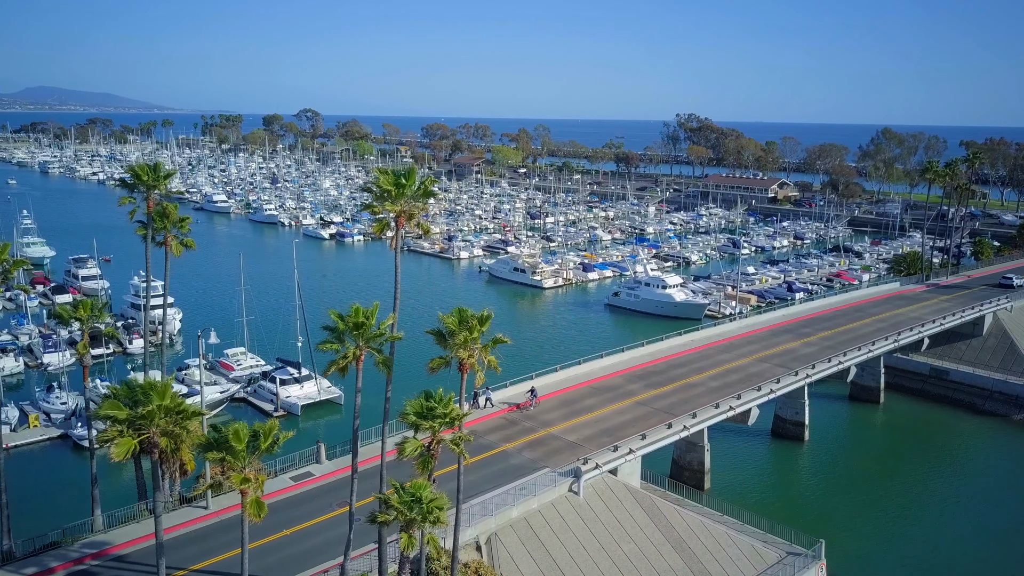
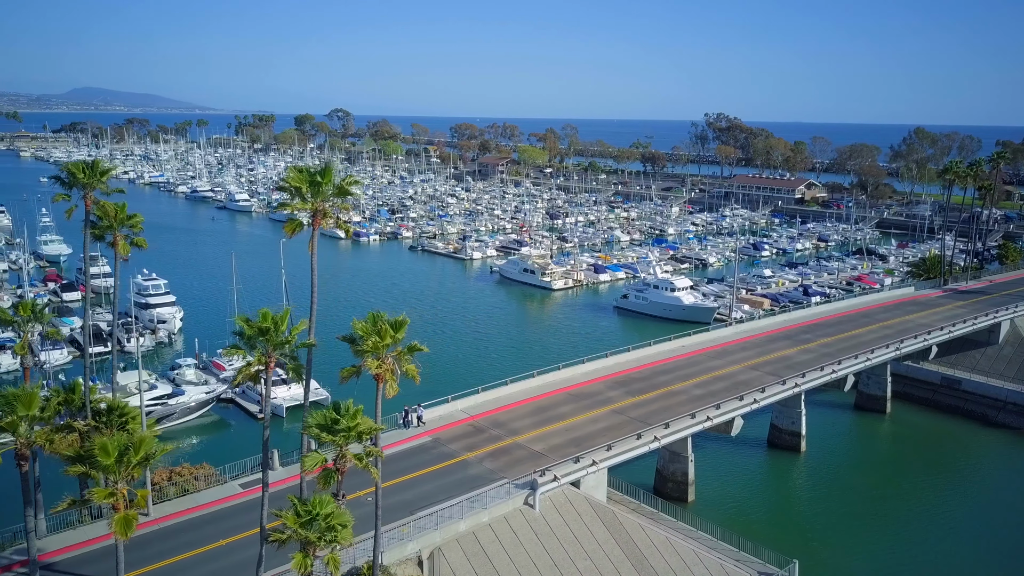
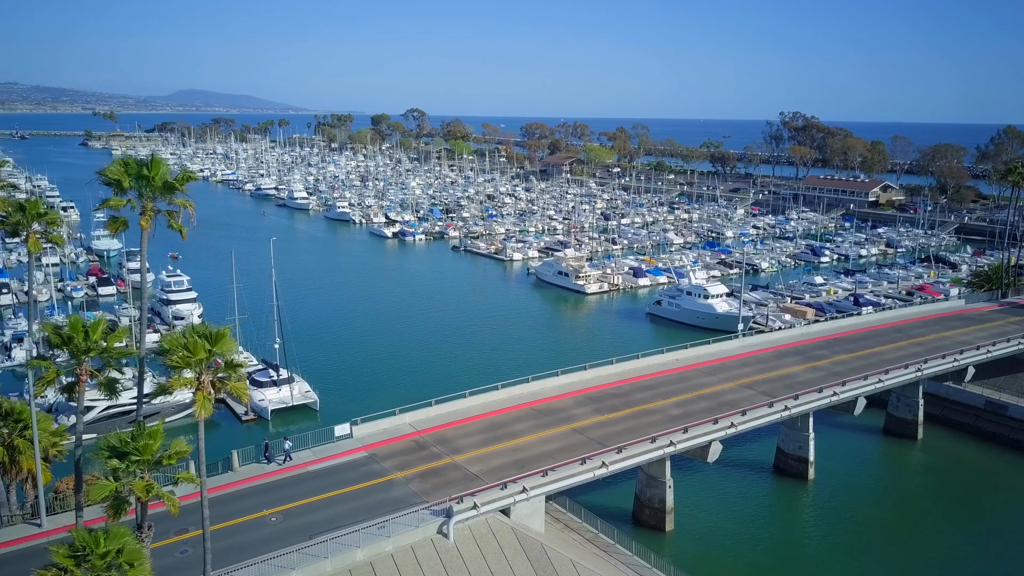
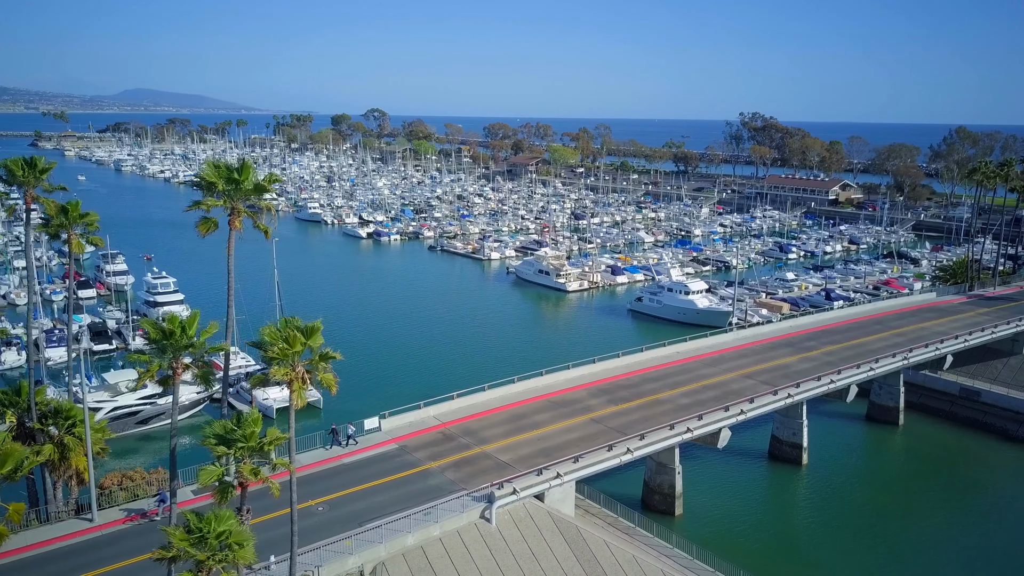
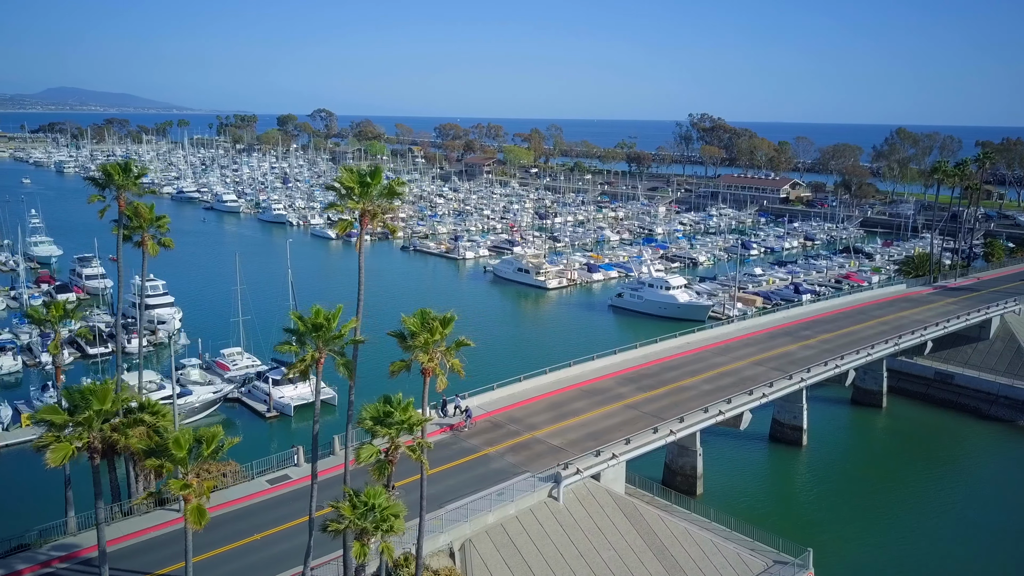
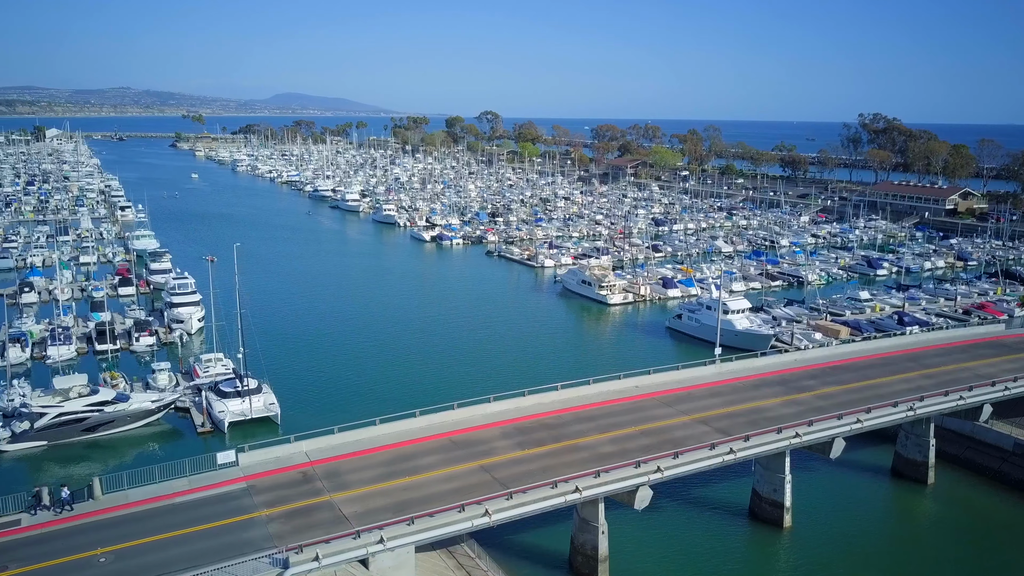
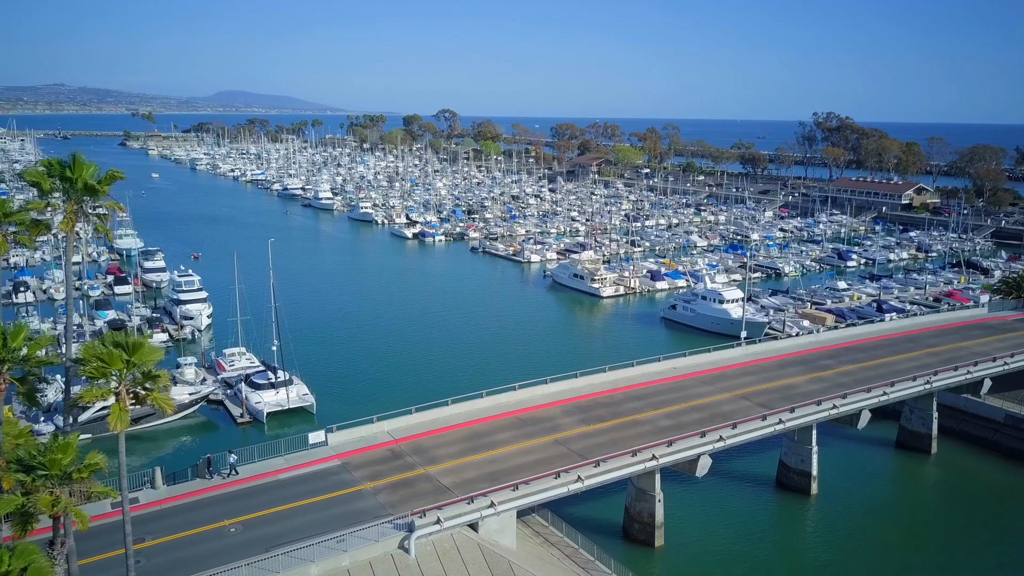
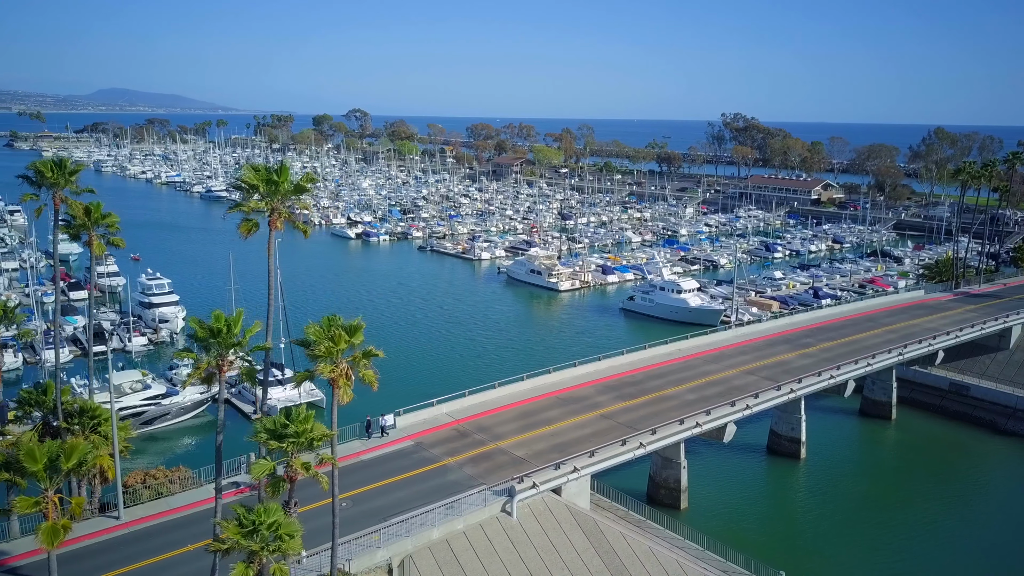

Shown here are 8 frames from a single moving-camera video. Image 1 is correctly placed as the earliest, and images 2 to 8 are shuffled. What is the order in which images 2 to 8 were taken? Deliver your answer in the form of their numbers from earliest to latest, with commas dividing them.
5, 2, 8, 4, 3, 7, 6
